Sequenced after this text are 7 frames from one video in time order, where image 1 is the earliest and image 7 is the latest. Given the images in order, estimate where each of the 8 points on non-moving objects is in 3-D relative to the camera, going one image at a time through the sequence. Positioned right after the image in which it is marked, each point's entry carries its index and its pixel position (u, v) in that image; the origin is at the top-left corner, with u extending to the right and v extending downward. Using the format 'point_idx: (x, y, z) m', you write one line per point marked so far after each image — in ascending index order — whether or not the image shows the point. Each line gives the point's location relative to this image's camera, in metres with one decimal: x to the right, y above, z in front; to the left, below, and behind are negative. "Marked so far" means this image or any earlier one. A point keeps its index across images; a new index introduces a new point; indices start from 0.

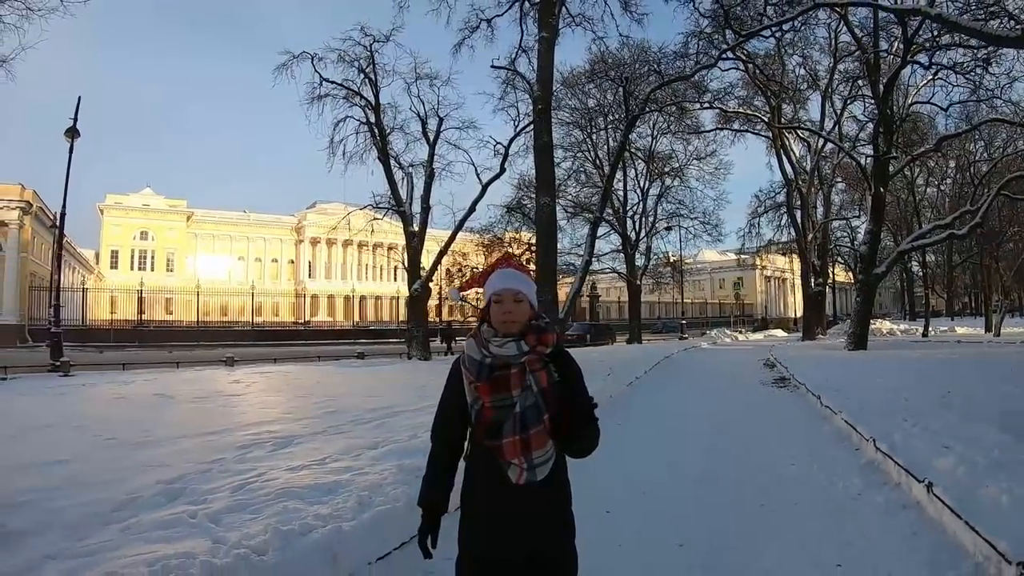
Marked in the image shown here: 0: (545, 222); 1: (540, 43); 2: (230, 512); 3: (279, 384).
0: (+0.7, +1.5, +16.8) m
1: (+0.7, +6.3, +18.4) m
2: (-1.9, -1.5, +4.9) m
3: (-5.0, -2.1, +15.2) m
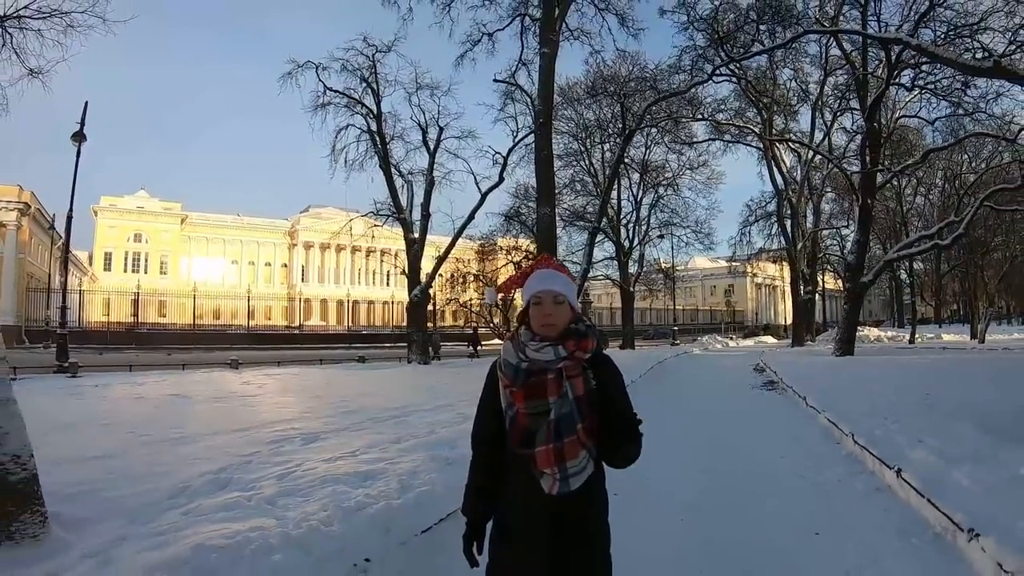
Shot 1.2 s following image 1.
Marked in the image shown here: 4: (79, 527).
0: (+0.8, +1.4, +17.5) m
1: (+0.8, +6.2, +19.1) m
2: (-1.7, -1.6, +5.5) m
3: (-4.9, -2.2, +15.8) m
4: (-3.3, -1.9, +5.4) m
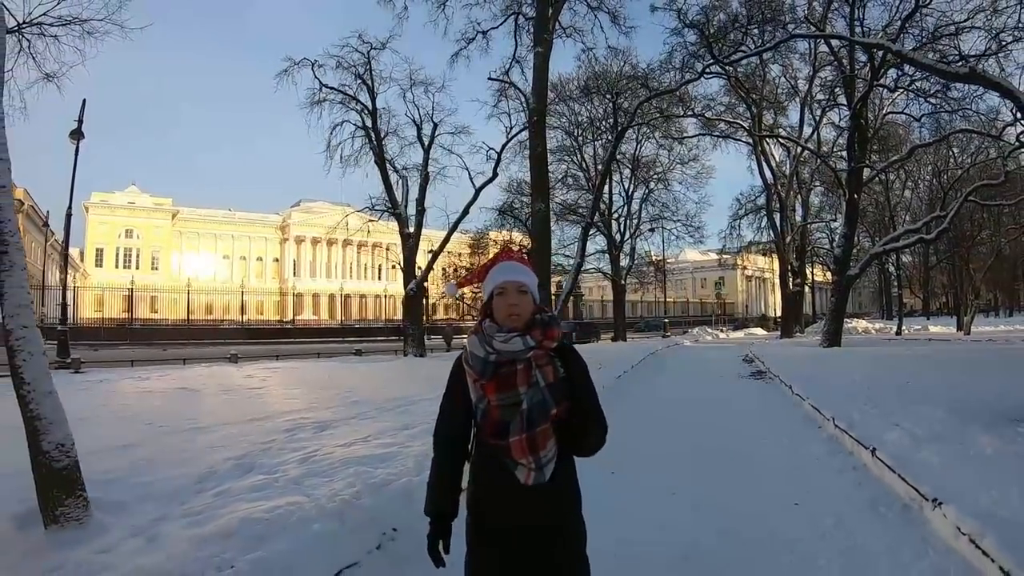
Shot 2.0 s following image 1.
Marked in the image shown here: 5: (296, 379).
0: (+0.7, +1.5, +17.9) m
1: (+0.6, +6.3, +19.5) m
2: (-1.7, -1.6, +6.0) m
3: (-5.0, -2.1, +16.2) m
4: (-3.2, -1.8, +5.8) m
5: (-4.9, -2.1, +16.1) m
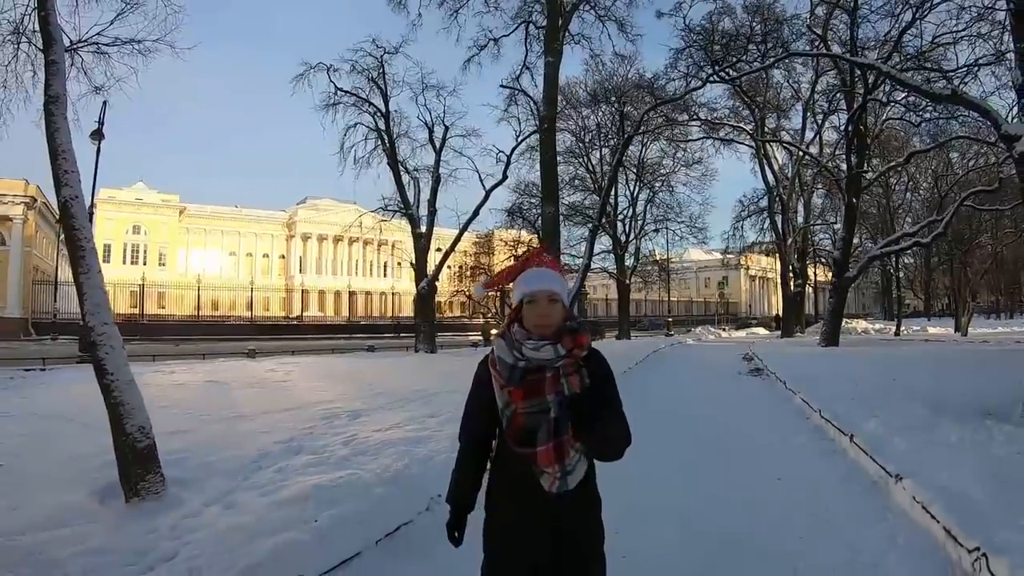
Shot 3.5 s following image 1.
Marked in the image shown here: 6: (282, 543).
0: (+1.0, +1.5, +18.8) m
1: (+0.9, +6.3, +20.3) m
2: (-1.5, -1.6, +6.8) m
3: (-4.7, -2.0, +17.1) m
4: (-3.0, -1.9, +6.7) m
5: (-4.7, -2.0, +17.0) m
6: (-1.4, -1.6, +4.5) m
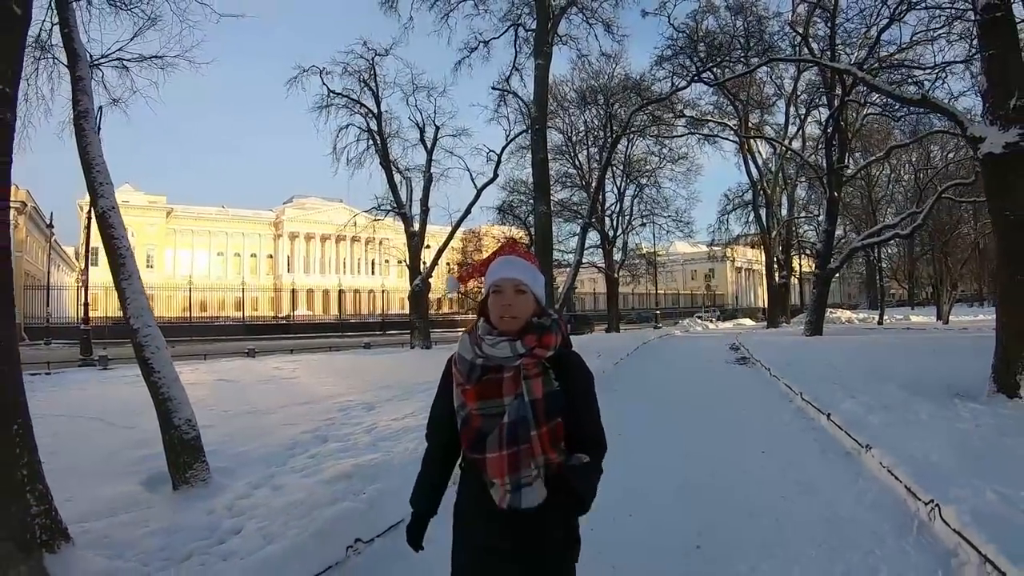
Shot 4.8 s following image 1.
0: (+0.8, +1.6, +19.4) m
1: (+0.7, +6.4, +20.9) m
2: (-1.4, -1.6, +7.5) m
3: (-4.8, -2.0, +17.6) m
4: (-2.9, -1.9, +7.3) m
5: (-4.7, -2.0, +17.6) m
6: (-1.2, -1.6, +5.2) m
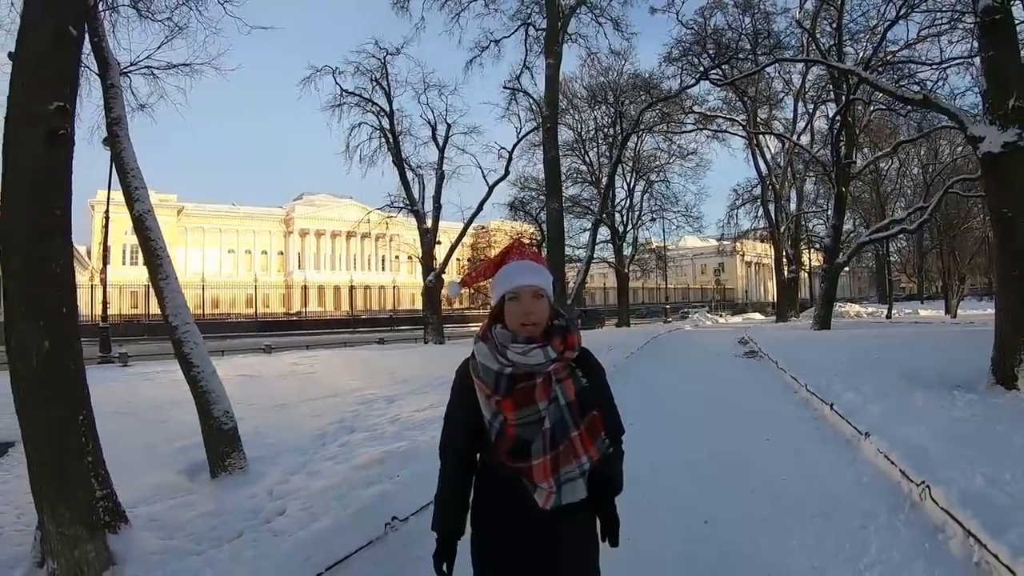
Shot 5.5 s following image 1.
0: (+1.1, +1.7, +19.8) m
1: (+1.0, +6.6, +21.3) m
2: (-1.2, -1.6, +7.9) m
3: (-4.5, -2.0, +18.1) m
4: (-2.7, -1.9, +7.8) m
5: (-4.4, -1.9, +18.0) m
6: (-1.1, -1.6, +5.6) m
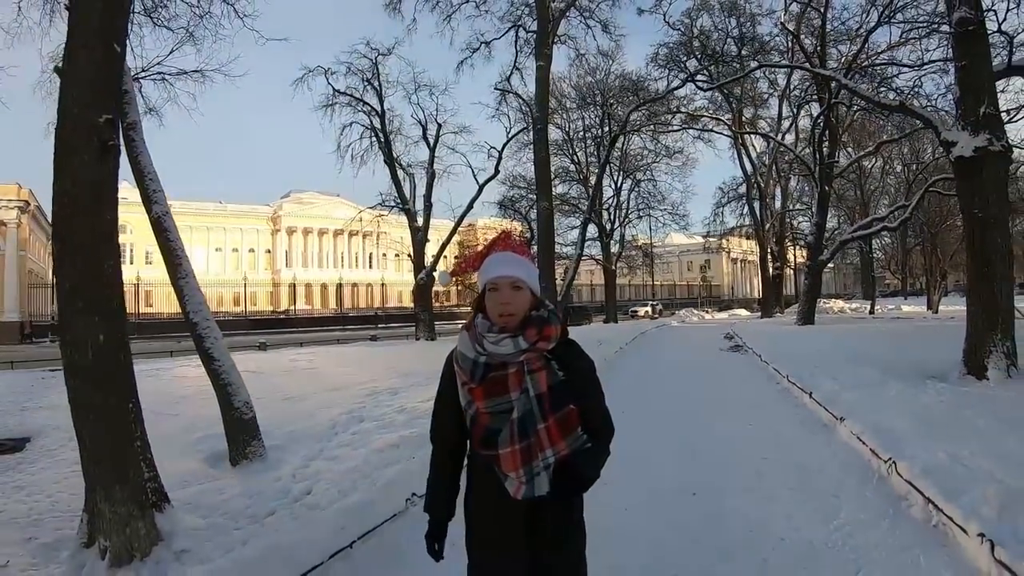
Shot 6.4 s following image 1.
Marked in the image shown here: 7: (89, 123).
0: (+0.9, +1.8, +20.3) m
1: (+0.8, +6.6, +21.8) m
2: (-1.2, -1.5, +8.4) m
3: (-4.6, -1.9, +18.6) m
4: (-2.7, -1.8, +8.2) m
5: (-4.5, -1.9, +18.5) m
6: (-1.0, -1.6, +6.1) m
7: (-3.1, +1.2, +5.2) m
